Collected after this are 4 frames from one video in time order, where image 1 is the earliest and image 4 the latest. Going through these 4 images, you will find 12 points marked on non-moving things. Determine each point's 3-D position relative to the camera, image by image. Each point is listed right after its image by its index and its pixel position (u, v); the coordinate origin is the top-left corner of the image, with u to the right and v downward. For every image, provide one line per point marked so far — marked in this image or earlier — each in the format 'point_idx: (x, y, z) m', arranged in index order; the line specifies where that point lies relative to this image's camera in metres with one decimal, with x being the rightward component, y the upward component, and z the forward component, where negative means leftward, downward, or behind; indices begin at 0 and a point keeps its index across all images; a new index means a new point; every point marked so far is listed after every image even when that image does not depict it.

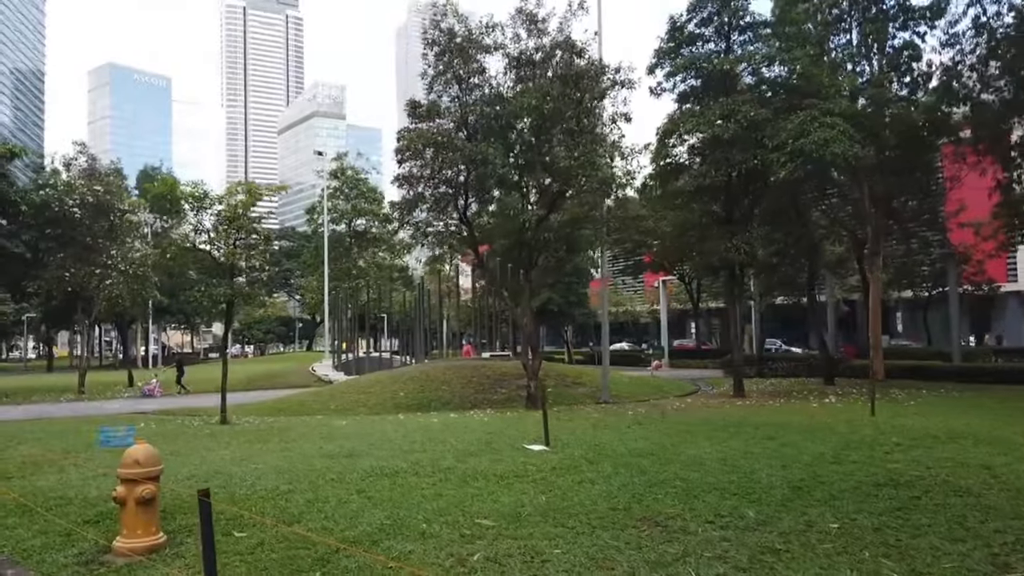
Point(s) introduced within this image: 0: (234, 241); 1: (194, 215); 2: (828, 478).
0: (-6.8, +1.2, +18.6) m
1: (-7.7, +1.8, +18.3) m
2: (+3.5, -2.1, +8.3) m
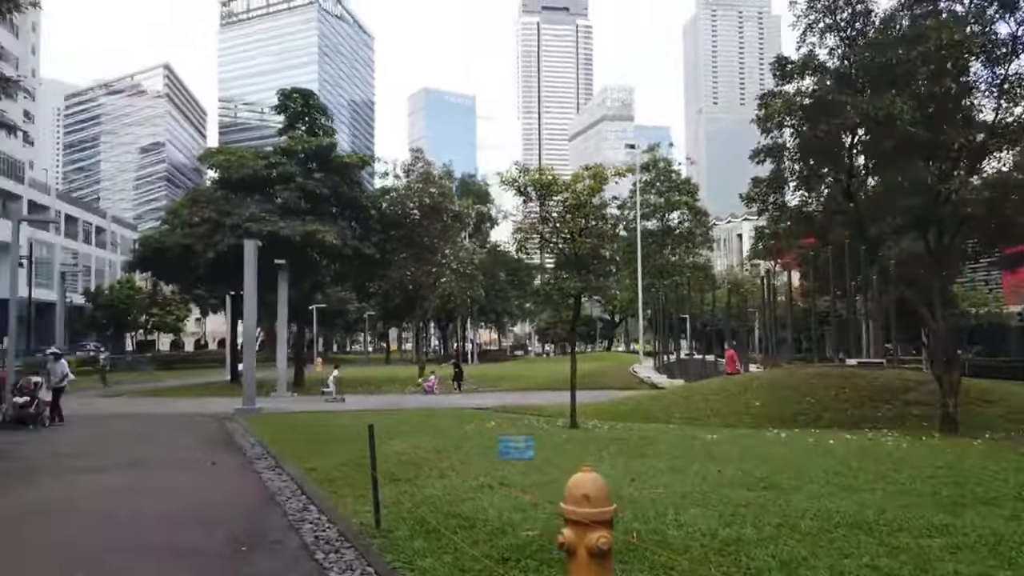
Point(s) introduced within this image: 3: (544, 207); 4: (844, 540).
0: (+1.6, +1.3, +17.2) m
1: (+0.6, +1.9, +17.3) m
2: (+7.5, -1.9, +3.9) m
3: (+0.8, +1.8, +17.3) m
4: (+2.9, -2.2, +6.6) m
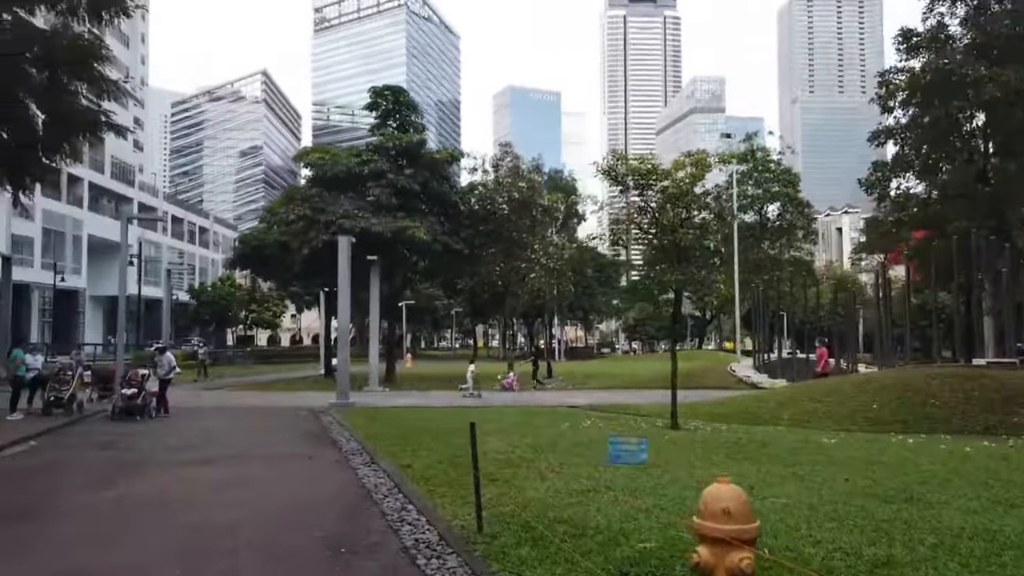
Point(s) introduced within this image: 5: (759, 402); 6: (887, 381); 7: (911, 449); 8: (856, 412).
0: (+3.7, +1.5, +16.4) m
1: (+2.7, +2.0, +16.6) m
2: (+8.0, -1.8, +2.5) m
3: (+2.9, +2.0, +16.5) m
4: (+3.8, -2.1, +5.7) m
5: (+6.3, -2.9, +19.3) m
6: (+9.3, -2.4, +18.9) m
7: (+6.3, -2.6, +12.0) m
8: (+8.0, -2.9, +17.4) m
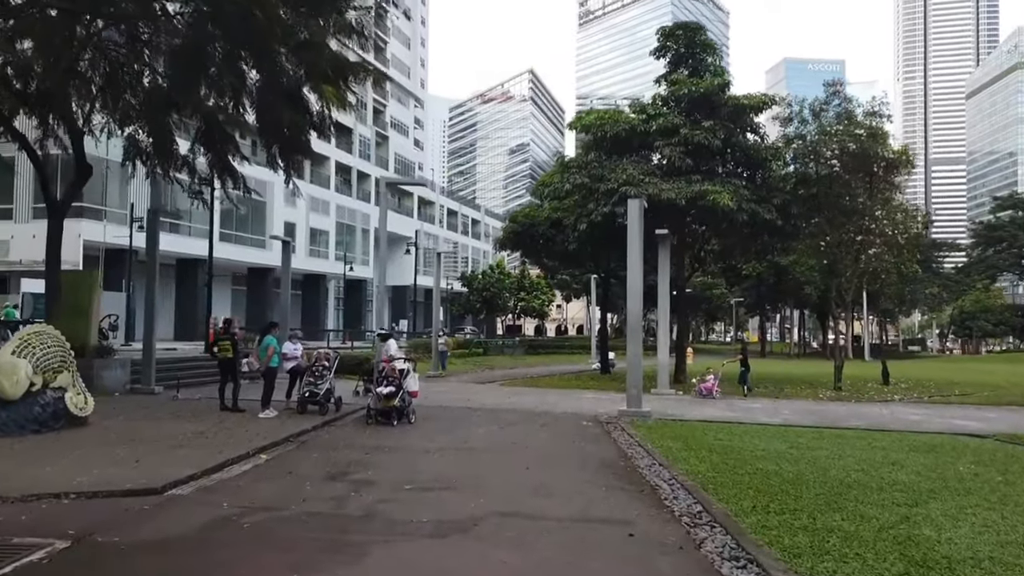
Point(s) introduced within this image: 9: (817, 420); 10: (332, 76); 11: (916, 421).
0: (+9.0, +2.0, +8.8) m
1: (+8.2, +2.5, +9.3) m
2: (+8.5, -1.4, -5.7) m
3: (+8.3, +2.5, +9.2) m
4: (+5.6, -1.7, -1.3) m
5: (+12.4, -2.4, +10.7) m
6: (+15.2, -1.9, +9.3) m
7: (+10.0, -2.1, +3.8) m
8: (+13.5, -2.3, +8.4) m
9: (+6.9, -3.0, +17.0) m
10: (-2.9, +3.4, +11.9) m
11: (+8.9, -3.0, +16.9) m
